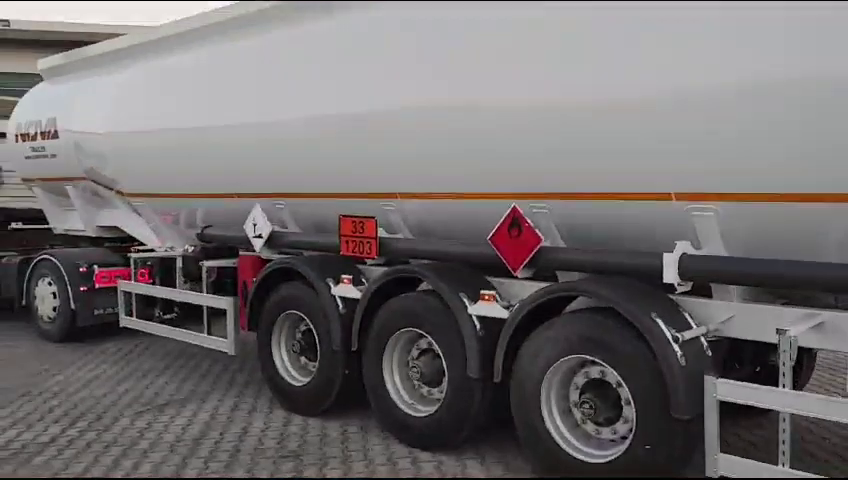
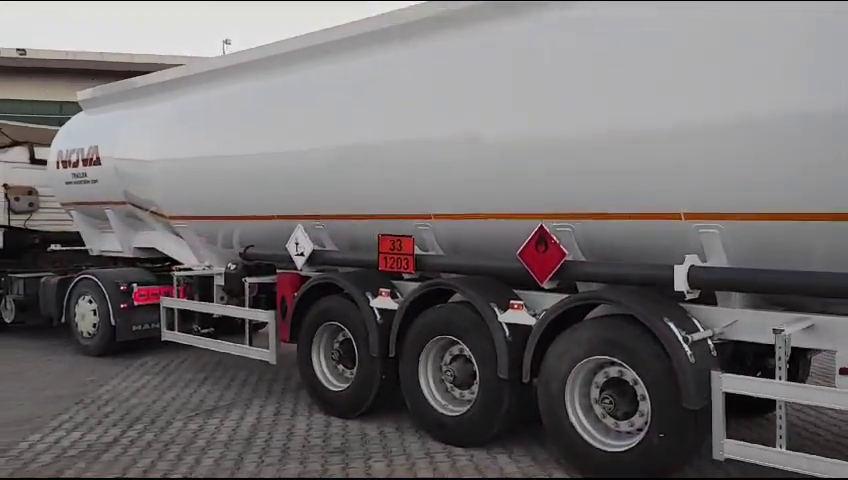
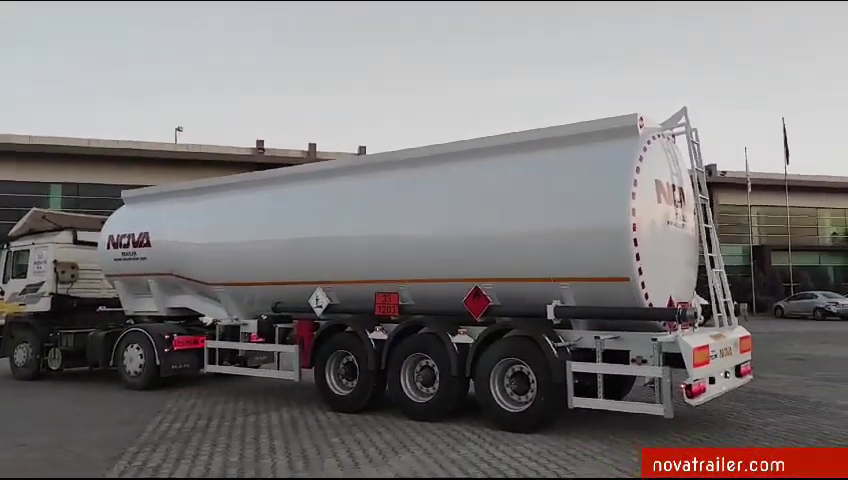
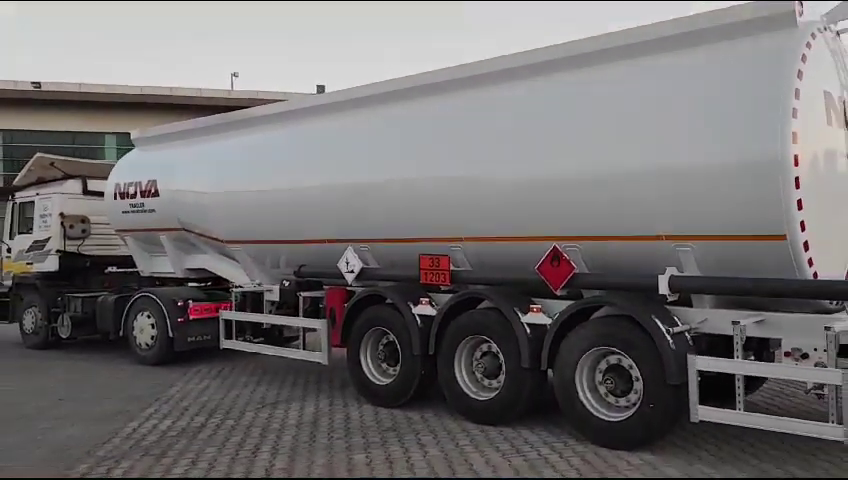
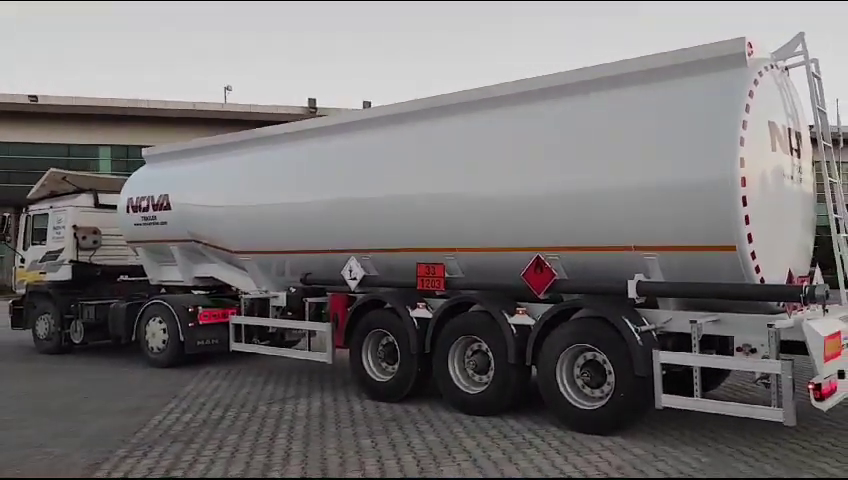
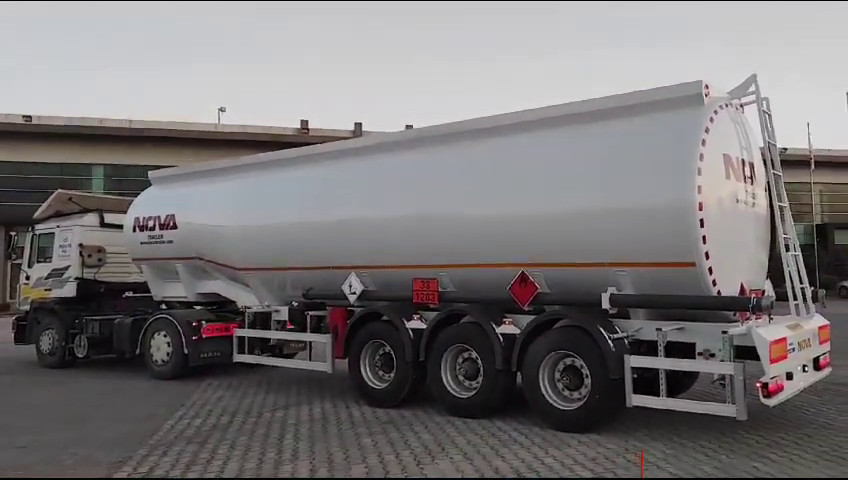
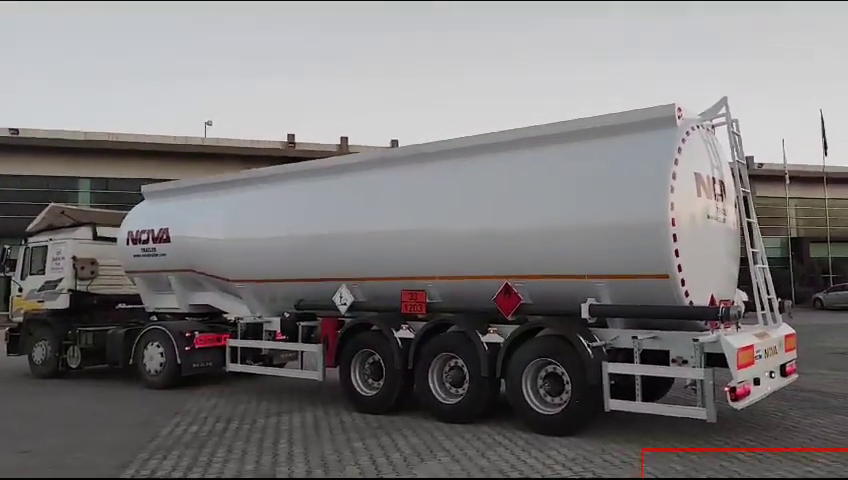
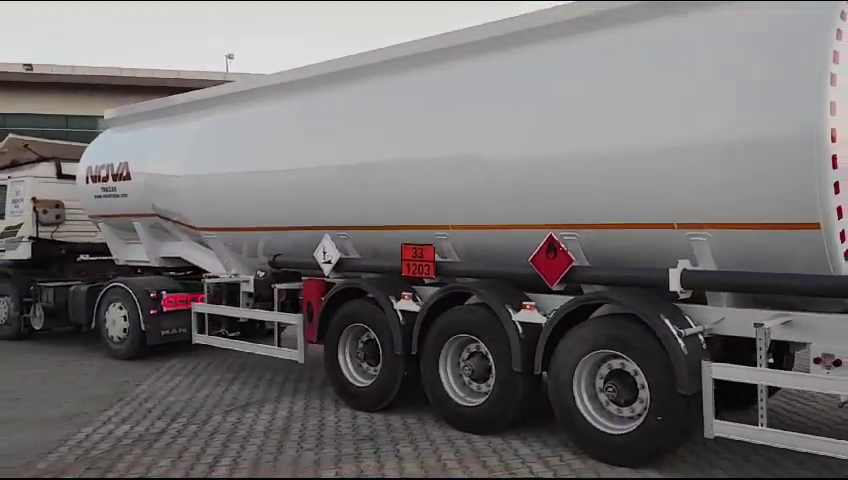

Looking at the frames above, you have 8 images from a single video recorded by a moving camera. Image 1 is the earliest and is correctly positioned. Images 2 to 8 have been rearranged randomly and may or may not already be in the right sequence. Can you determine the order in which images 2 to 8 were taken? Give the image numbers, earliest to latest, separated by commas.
2, 8, 4, 5, 6, 7, 3
